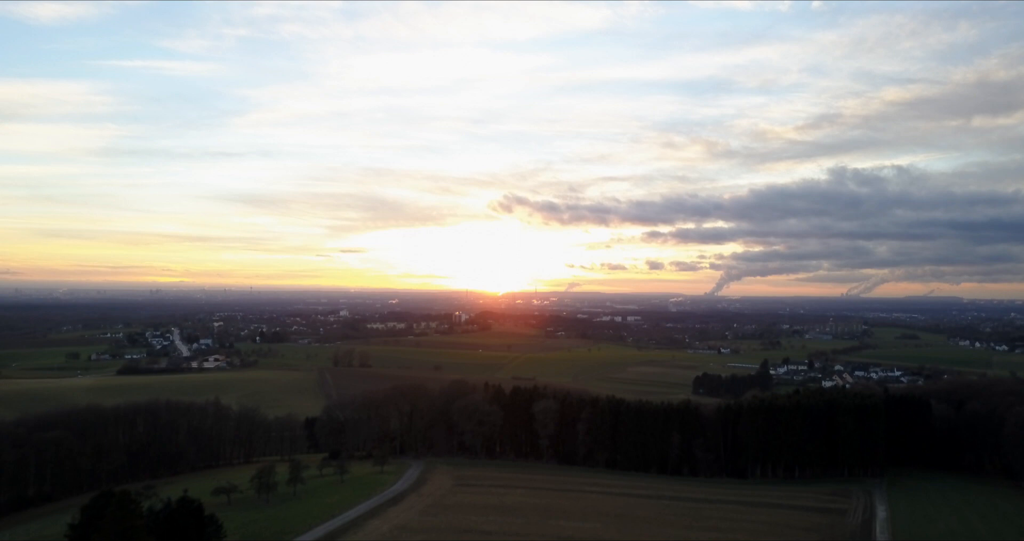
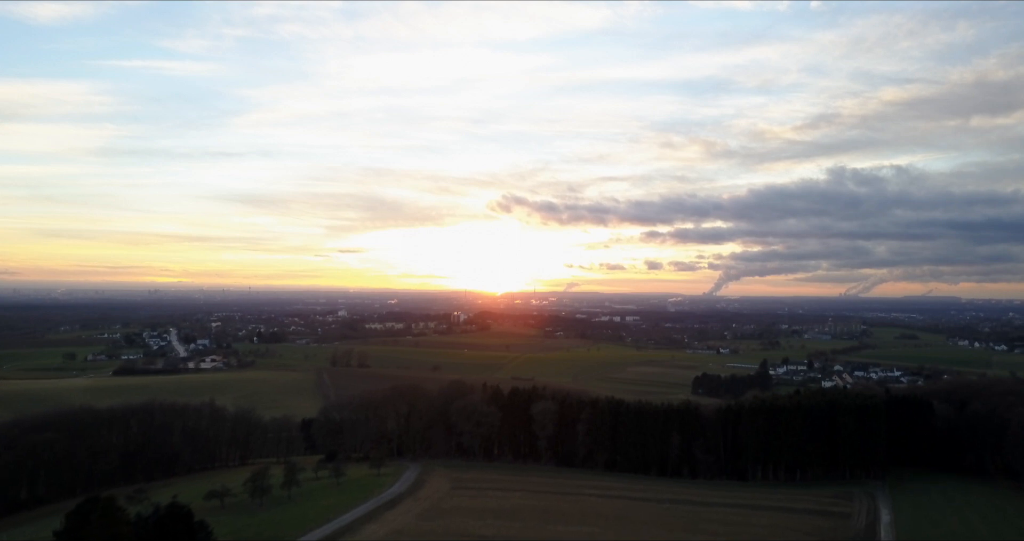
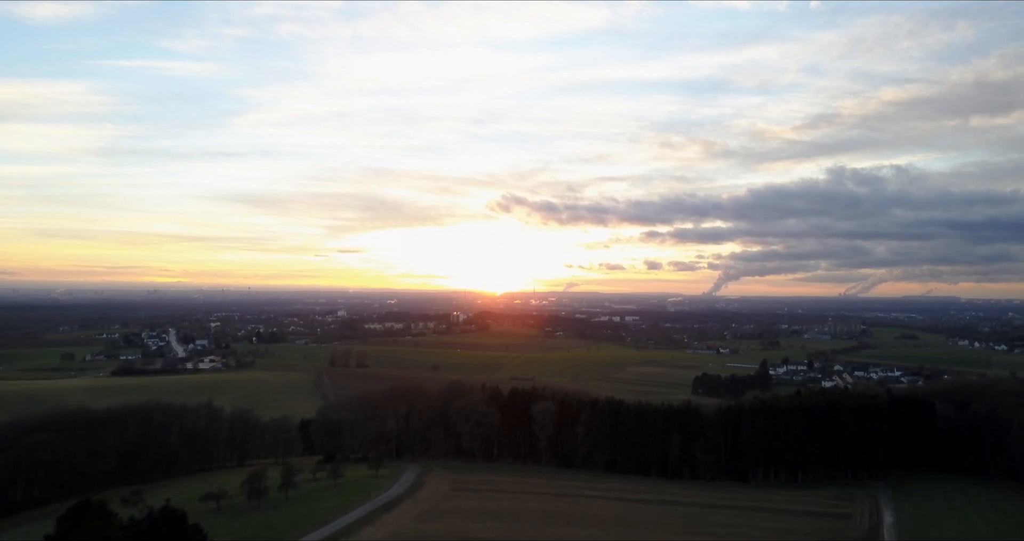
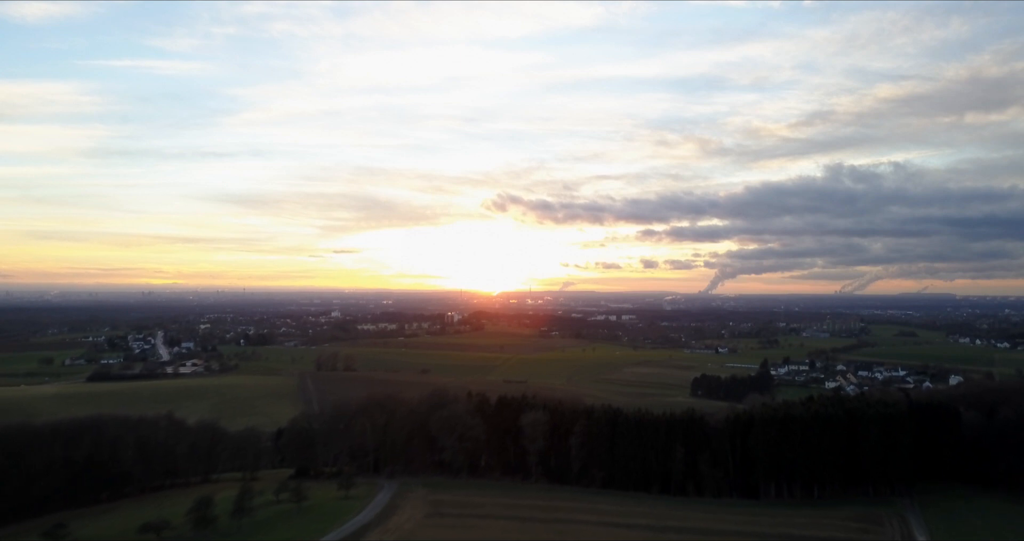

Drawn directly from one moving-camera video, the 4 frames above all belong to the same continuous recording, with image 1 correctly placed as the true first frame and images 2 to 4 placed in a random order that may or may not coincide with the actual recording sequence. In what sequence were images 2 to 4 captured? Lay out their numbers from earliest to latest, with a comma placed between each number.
2, 3, 4
